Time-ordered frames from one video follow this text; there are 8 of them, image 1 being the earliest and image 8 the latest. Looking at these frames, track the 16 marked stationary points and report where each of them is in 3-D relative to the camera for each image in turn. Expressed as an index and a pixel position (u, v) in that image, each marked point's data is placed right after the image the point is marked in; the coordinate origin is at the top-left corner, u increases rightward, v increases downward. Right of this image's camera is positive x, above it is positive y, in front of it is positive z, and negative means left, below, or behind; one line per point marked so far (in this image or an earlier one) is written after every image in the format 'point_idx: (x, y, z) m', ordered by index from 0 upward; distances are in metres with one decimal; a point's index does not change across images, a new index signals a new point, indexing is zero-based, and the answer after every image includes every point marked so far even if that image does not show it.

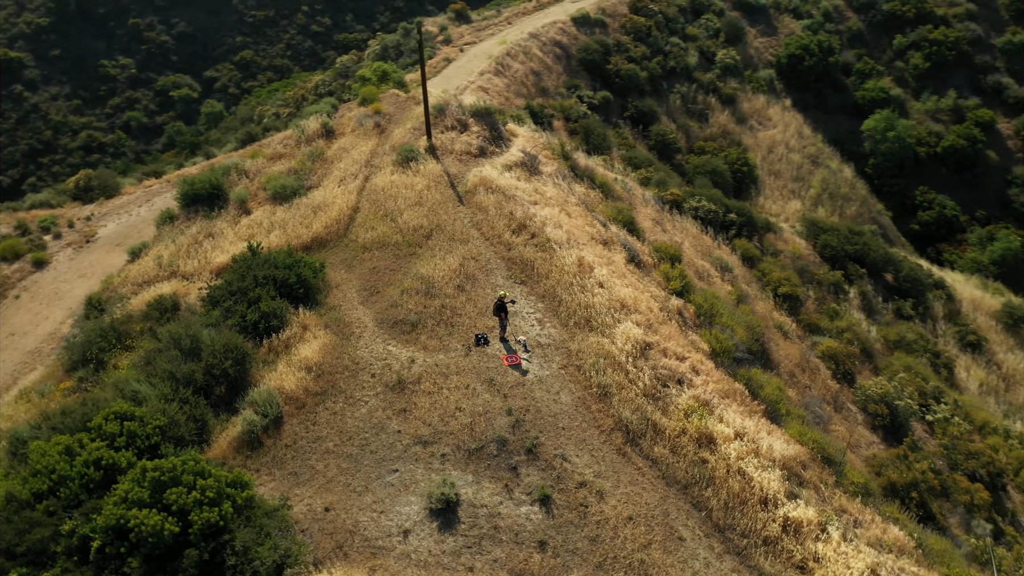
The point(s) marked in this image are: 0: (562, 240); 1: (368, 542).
0: (+1.1, +0.9, +16.5) m
1: (-1.9, -3.3, +10.7) m
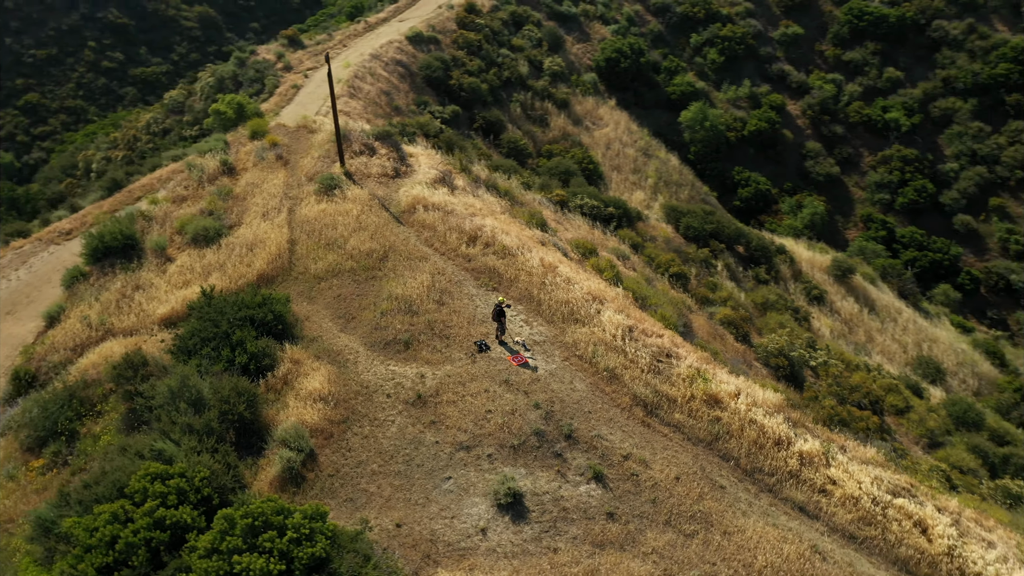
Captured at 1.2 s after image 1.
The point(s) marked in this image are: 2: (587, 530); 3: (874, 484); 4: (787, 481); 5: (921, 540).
0: (+0.1, +0.9, +17.5) m
1: (-0.8, -3.6, +11.2) m
2: (+1.1, -3.4, +11.4) m
3: (+5.6, -3.0, +12.4) m
4: (+4.2, -2.9, +12.3) m
5: (+5.9, -3.6, +11.6) m
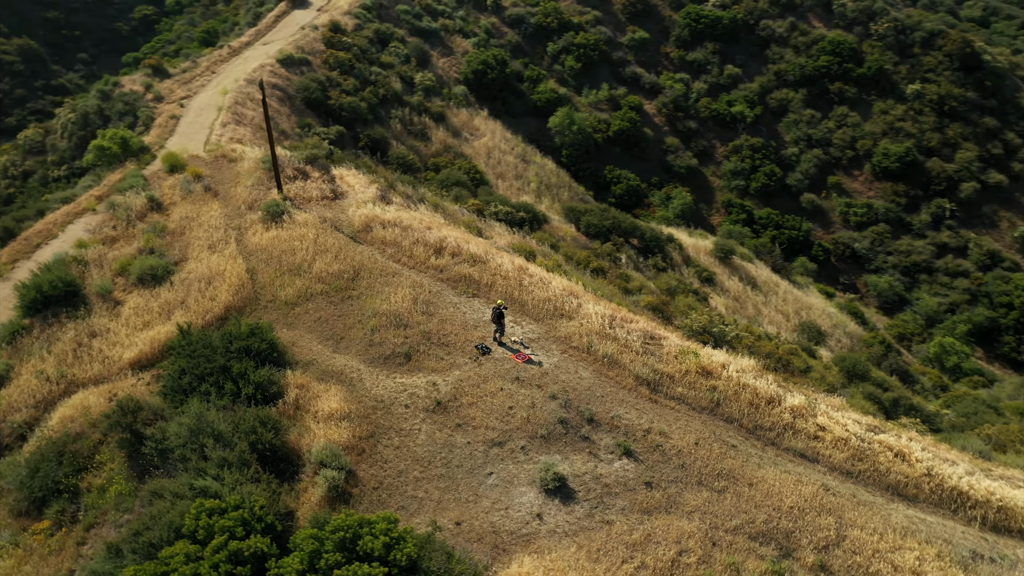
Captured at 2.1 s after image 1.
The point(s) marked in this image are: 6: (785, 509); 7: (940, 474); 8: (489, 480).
0: (-0.6, +0.8, +18.3) m
1: (0.0, -3.6, +11.9) m
2: (+1.8, -3.2, +12.4) m
3: (+6.1, -2.4, +14.3) m
4: (+4.7, -2.4, +13.9) m
5: (+6.6, -2.9, +13.5) m
6: (+4.2, -3.4, +12.3) m
7: (+7.0, -3.1, +13.4) m
8: (-0.3, -3.0, +12.8) m
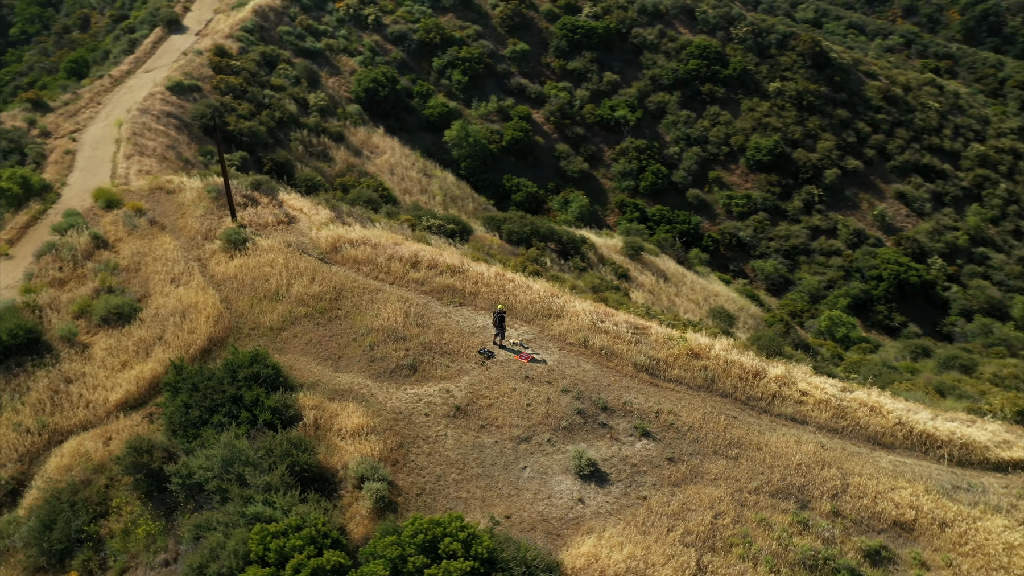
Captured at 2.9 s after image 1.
0: (-1.2, +0.5, +18.9) m
1: (+0.8, -3.6, +12.7) m
2: (+2.5, -3.1, +13.5) m
3: (+6.3, -2.0, +16.0) m
4: (+5.0, -2.1, +15.4) m
5: (+6.9, -2.4, +15.3) m
6: (+4.8, -3.0, +13.7) m
7: (+7.4, -2.5, +15.2) m
8: (+0.2, -3.1, +13.5) m
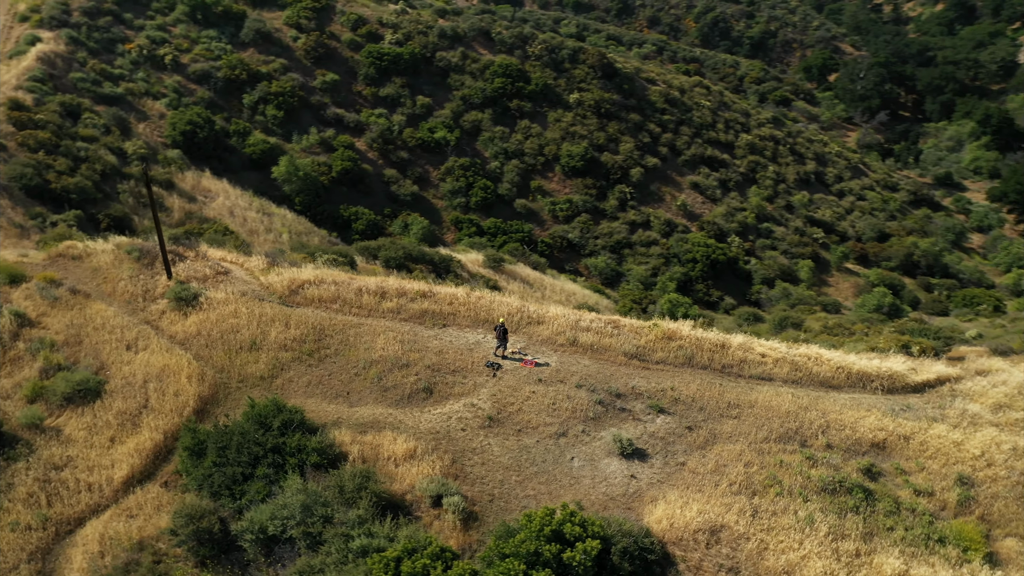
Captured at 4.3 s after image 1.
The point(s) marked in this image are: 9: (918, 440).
0: (-2.1, 0.0, +19.7) m
1: (+2.0, -3.6, +14.2) m
2: (+3.3, -2.9, +15.4) m
3: (+6.2, -1.4, +18.8) m
4: (+5.1, -1.7, +17.9) m
5: (+7.0, -1.7, +18.3) m
6: (+5.4, -2.5, +16.3) m
7: (+7.5, -1.8, +18.4) m
8: (+1.2, -3.2, +14.9) m
9: (+8.0, -3.0, +16.1) m
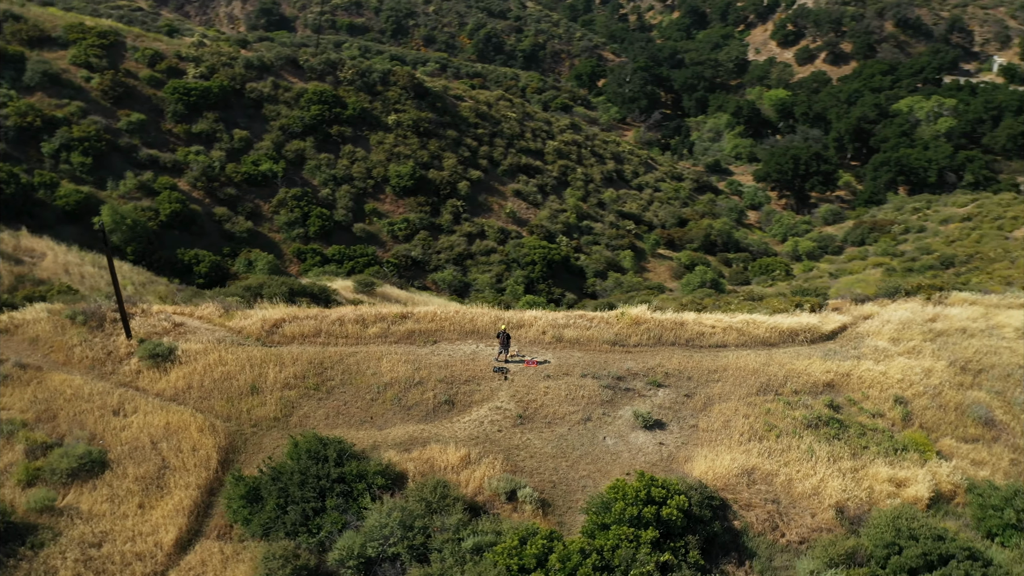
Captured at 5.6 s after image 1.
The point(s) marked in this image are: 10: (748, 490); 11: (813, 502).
0: (-2.8, -0.6, +20.4) m
1: (+3.0, -3.4, +16.1) m
2: (+3.9, -2.6, +17.6) m
3: (+5.5, -0.8, +21.7) m
4: (+4.8, -1.2, +20.5) m
5: (+6.5, -1.0, +21.4) m
6: (+5.6, -2.0, +19.0) m
7: (+7.0, -1.0, +21.6) m
8: (+2.0, -3.1, +16.6) m
9: (+8.2, -2.1, +19.5) m
10: (+4.4, -3.8, +15.2) m
11: (+5.6, -4.0, +15.1) m
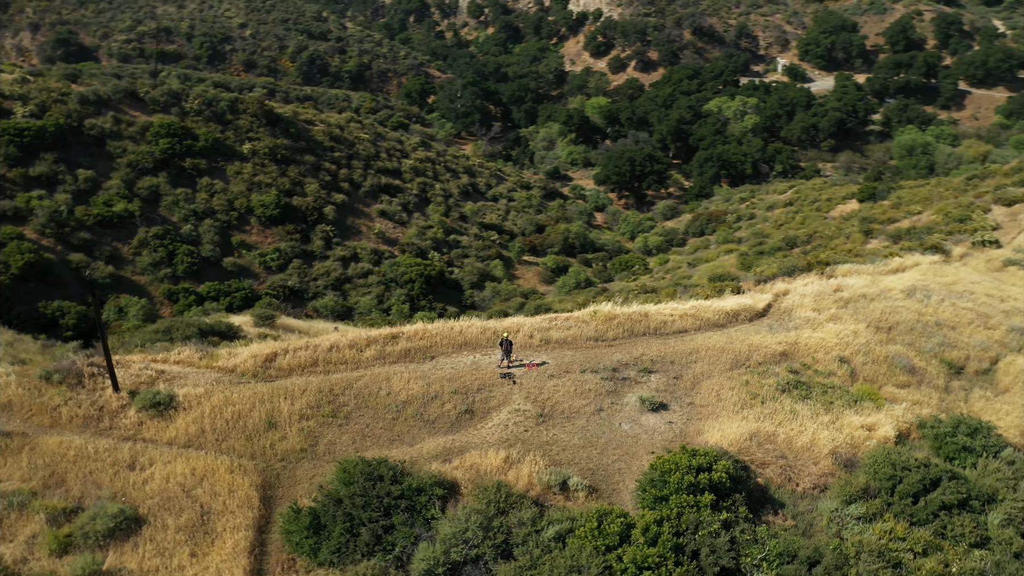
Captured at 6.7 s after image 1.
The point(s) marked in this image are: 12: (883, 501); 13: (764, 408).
0: (-3.2, -1.1, +20.8) m
1: (+3.6, -3.2, +17.8) m
2: (+4.1, -2.4, +19.5) m
3: (+4.7, -0.6, +23.8) m
4: (+4.2, -1.0, +22.5) m
5: (+5.7, -0.7, +23.7) m
6: (+5.4, -1.6, +21.2) m
7: (+6.1, -0.6, +24.0) m
8: (+2.5, -3.1, +18.0) m
9: (+7.9, -1.5, +22.2) m
10: (+5.2, -3.4, +17.2) m
11: (+6.4, -3.5, +17.4) m
12: (+7.2, -4.1, +15.9) m
13: (+5.8, -2.8, +18.8) m
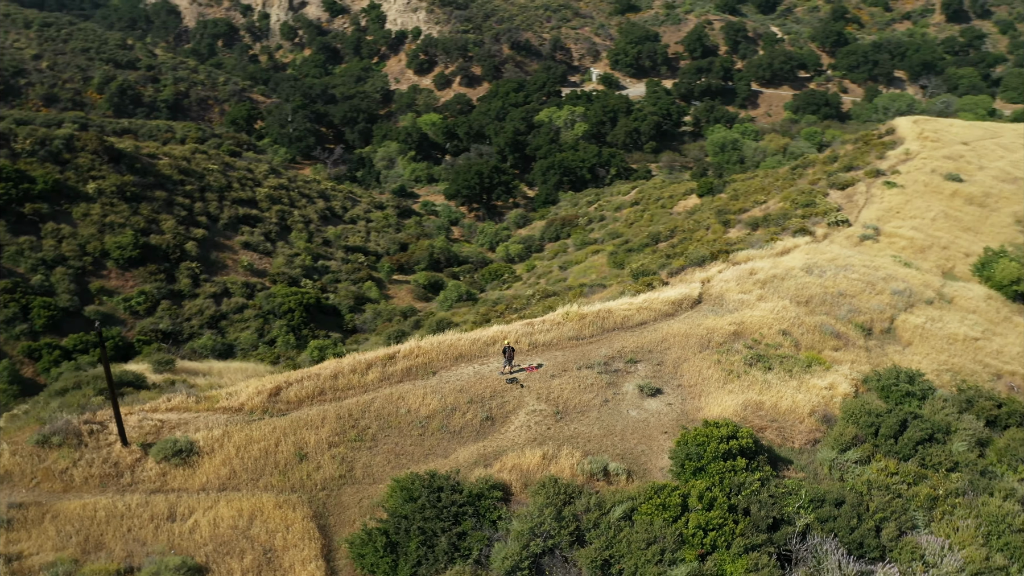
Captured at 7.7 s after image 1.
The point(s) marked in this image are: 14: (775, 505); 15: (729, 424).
0: (-3.4, -1.7, +21.1) m
1: (+4.1, -3.0, +19.6) m
2: (+4.1, -2.2, +21.3) m
3: (+3.6, -0.5, +25.7) m
4: (+3.4, -0.9, +24.3) m
5: (+4.6, -0.5, +25.8) m
6: (+5.0, -1.4, +23.3) m
7: (+4.9, -0.4, +26.2) m
8: (+2.9, -3.0, +19.6) m
9: (+7.1, -1.1, +24.8) m
10: (+5.8, -3.1, +19.3) m
11: (+6.9, -3.1, +19.8) m
12: (+8.1, -3.5, +18.5) m
13: (+5.9, -2.4, +21.0) m
14: (+5.1, -4.2, +15.9) m
15: (+4.7, -2.9, +17.8) m
